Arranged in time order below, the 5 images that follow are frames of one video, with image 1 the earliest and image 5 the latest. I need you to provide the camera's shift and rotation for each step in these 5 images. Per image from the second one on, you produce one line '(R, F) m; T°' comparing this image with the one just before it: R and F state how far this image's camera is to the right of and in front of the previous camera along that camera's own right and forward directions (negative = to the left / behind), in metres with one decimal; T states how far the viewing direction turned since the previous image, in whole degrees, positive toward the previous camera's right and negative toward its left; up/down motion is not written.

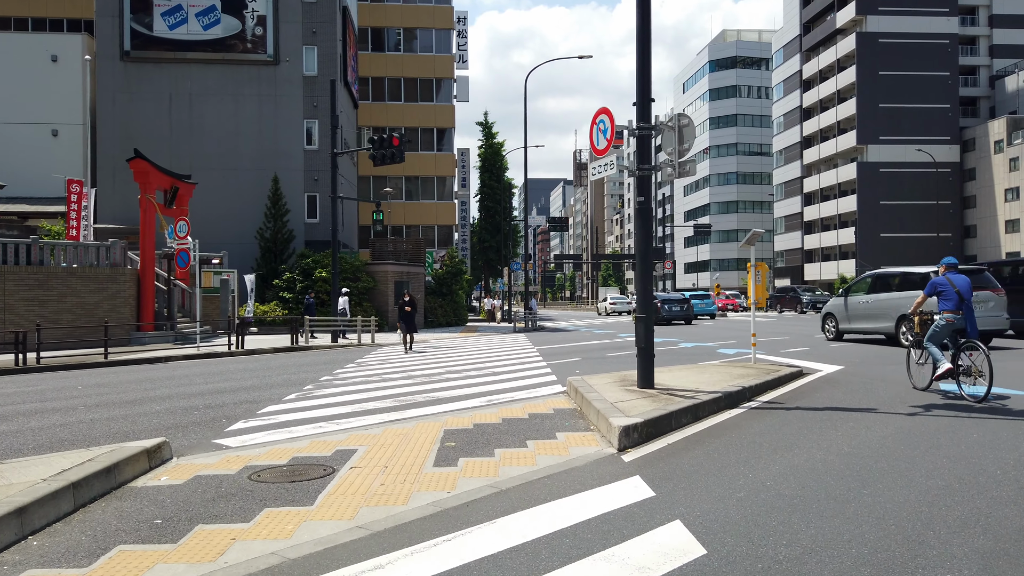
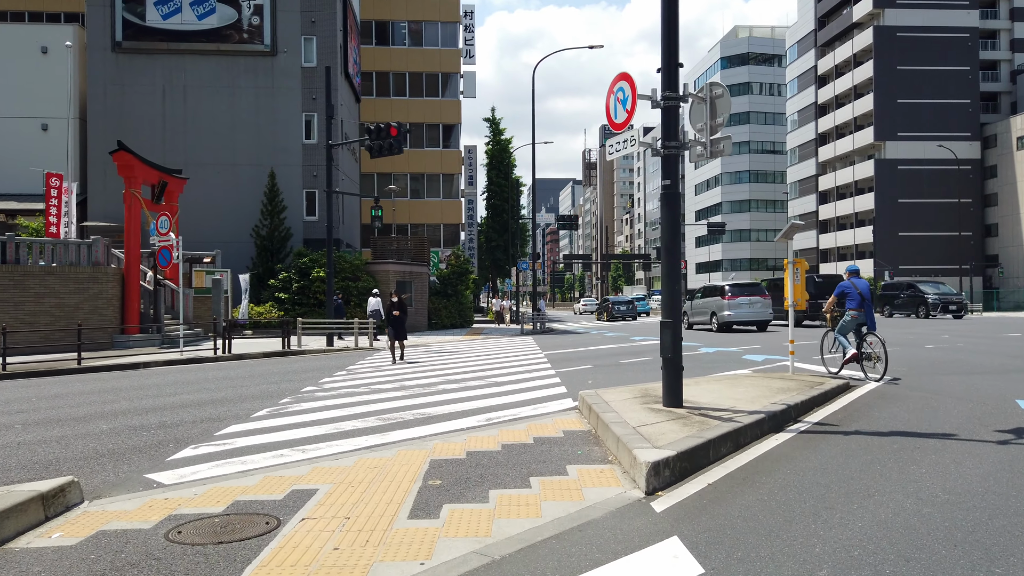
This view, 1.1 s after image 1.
(+0.1, +1.5) m; -1°
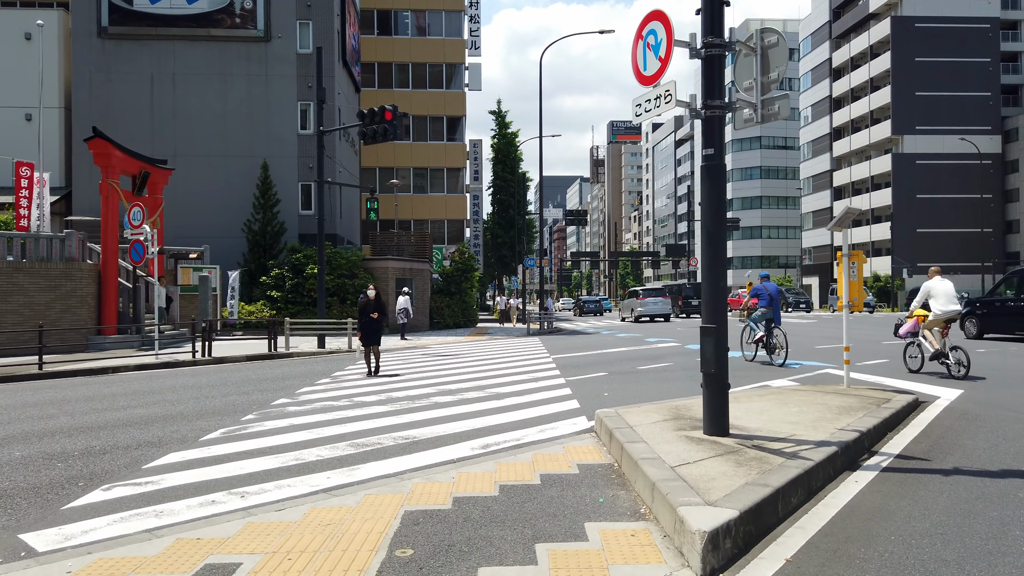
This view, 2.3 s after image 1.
(0.0, +1.7) m; -1°
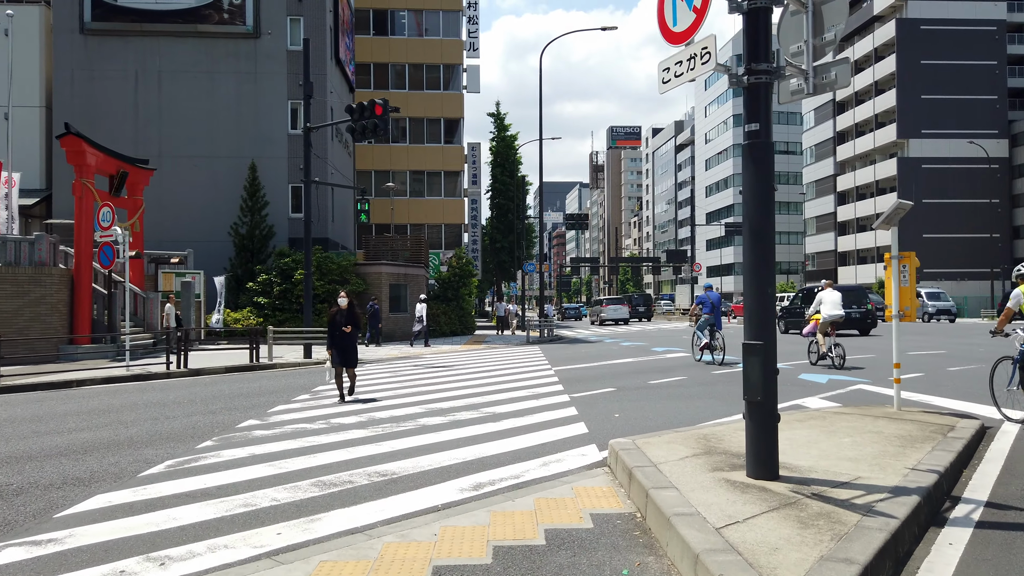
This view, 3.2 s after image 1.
(0.0, +1.2) m; 0°
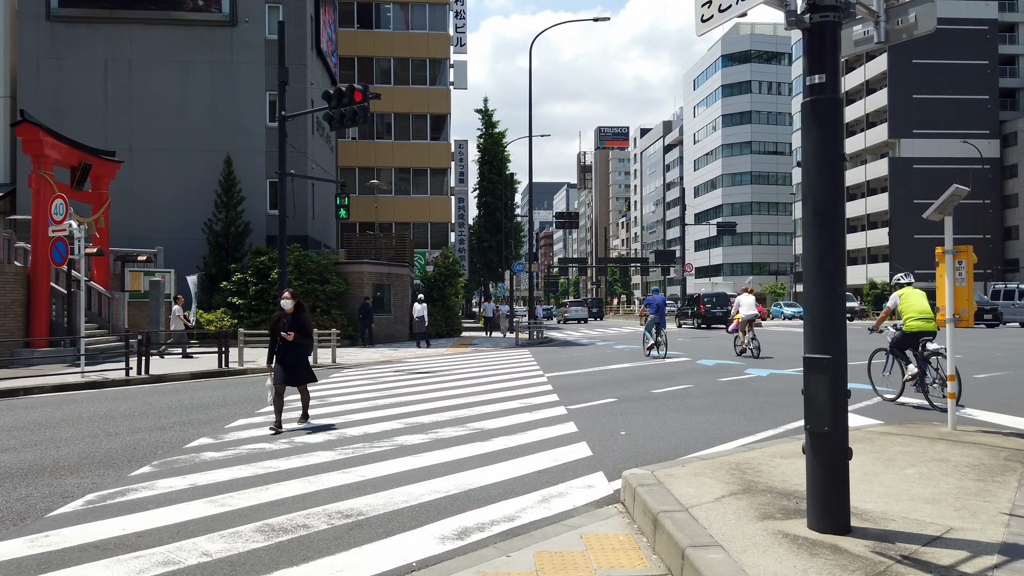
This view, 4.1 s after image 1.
(0.0, +1.2) m; +1°
